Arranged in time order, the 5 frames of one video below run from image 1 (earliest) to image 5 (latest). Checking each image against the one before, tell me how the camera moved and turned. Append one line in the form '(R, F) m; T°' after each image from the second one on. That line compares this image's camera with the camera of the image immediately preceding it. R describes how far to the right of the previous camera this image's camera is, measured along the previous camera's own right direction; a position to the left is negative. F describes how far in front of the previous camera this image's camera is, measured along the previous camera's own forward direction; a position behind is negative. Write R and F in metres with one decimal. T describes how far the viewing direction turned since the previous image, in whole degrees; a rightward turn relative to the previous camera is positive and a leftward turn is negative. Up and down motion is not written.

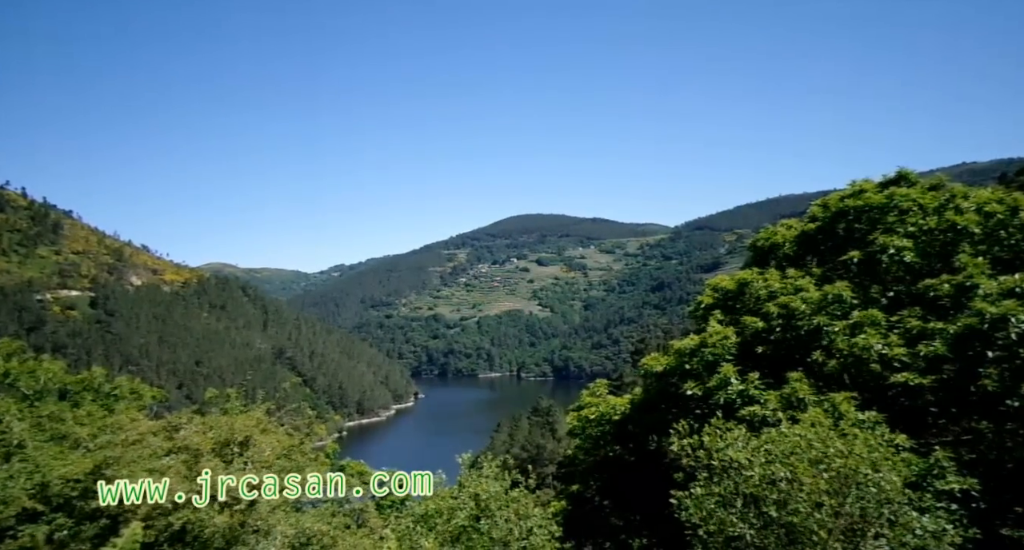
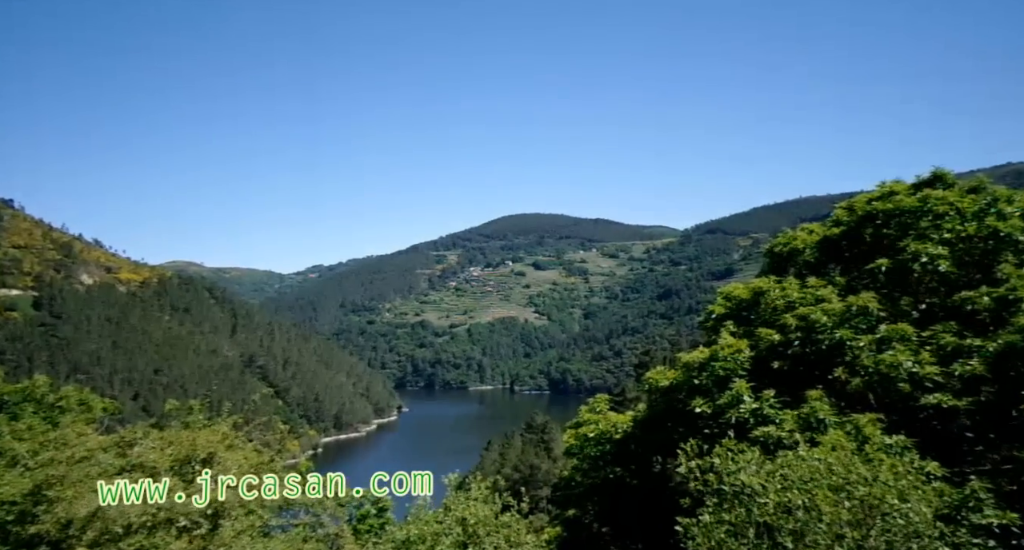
(0.0, +1.9) m; 0°
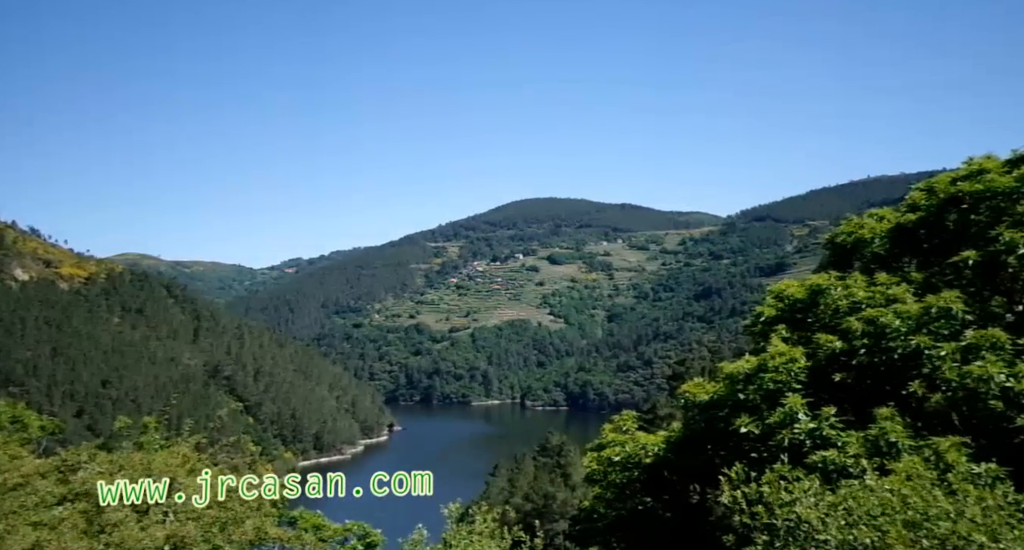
(-0.3, +3.1) m; 0°
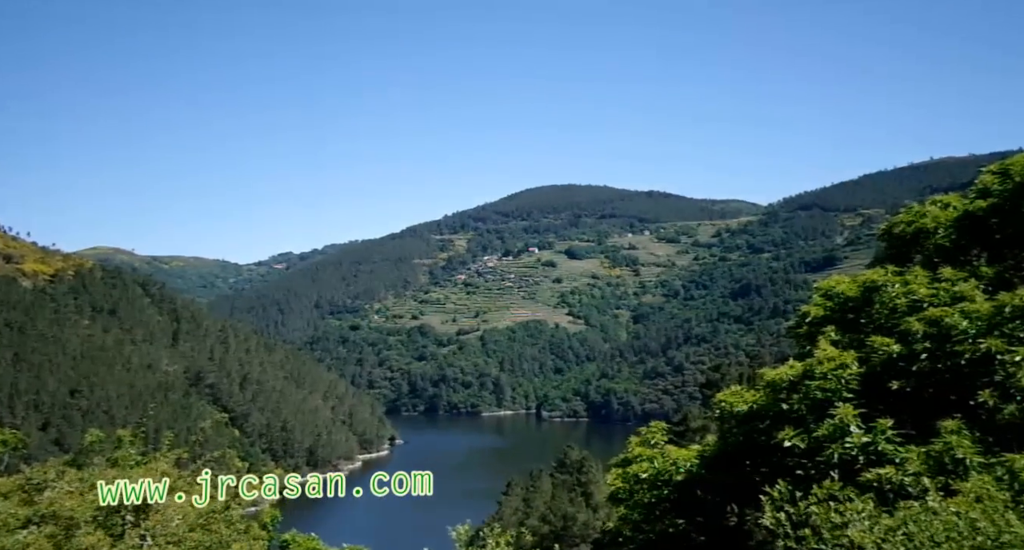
(-0.1, +1.9) m; 0°
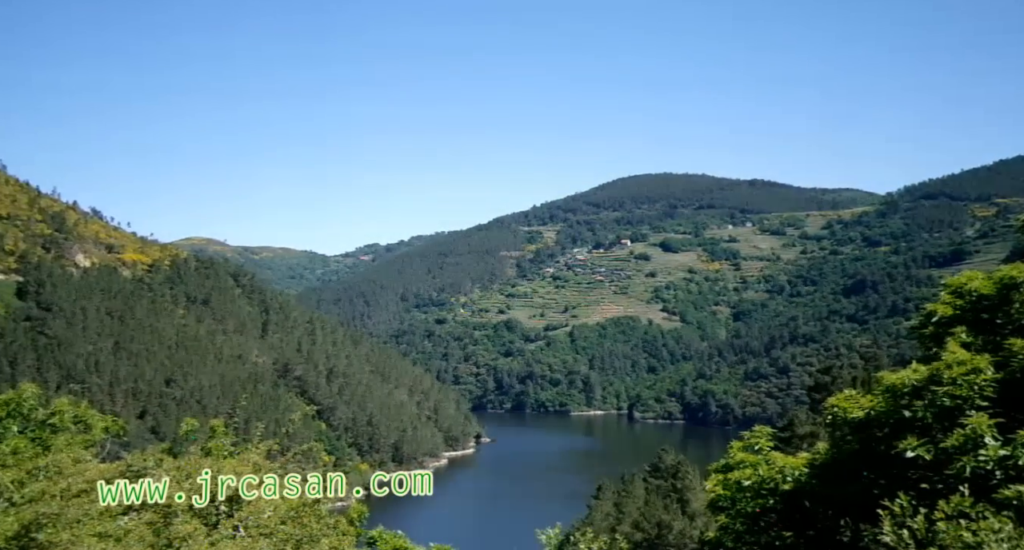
(+0.4, +0.7) m; -6°
